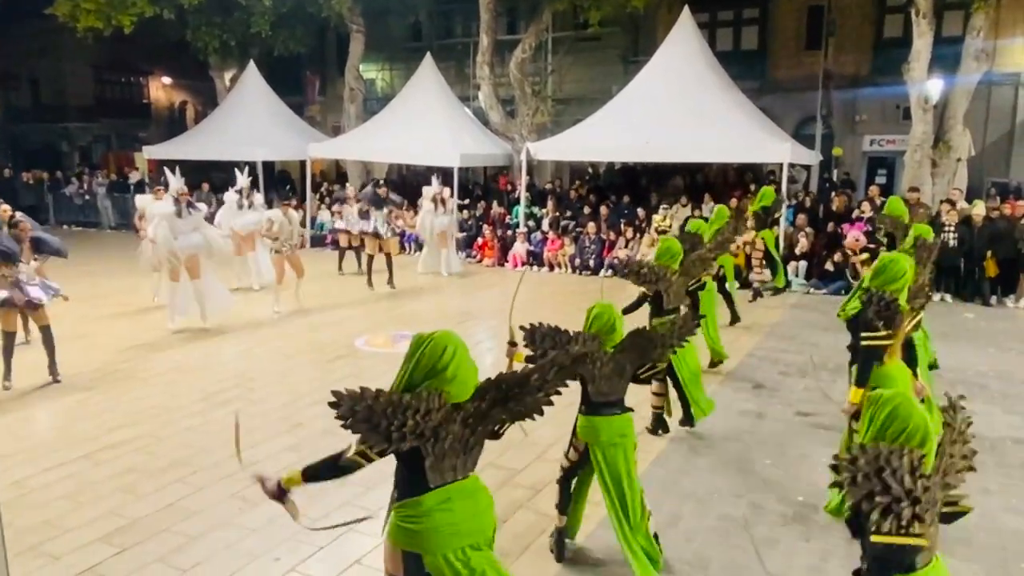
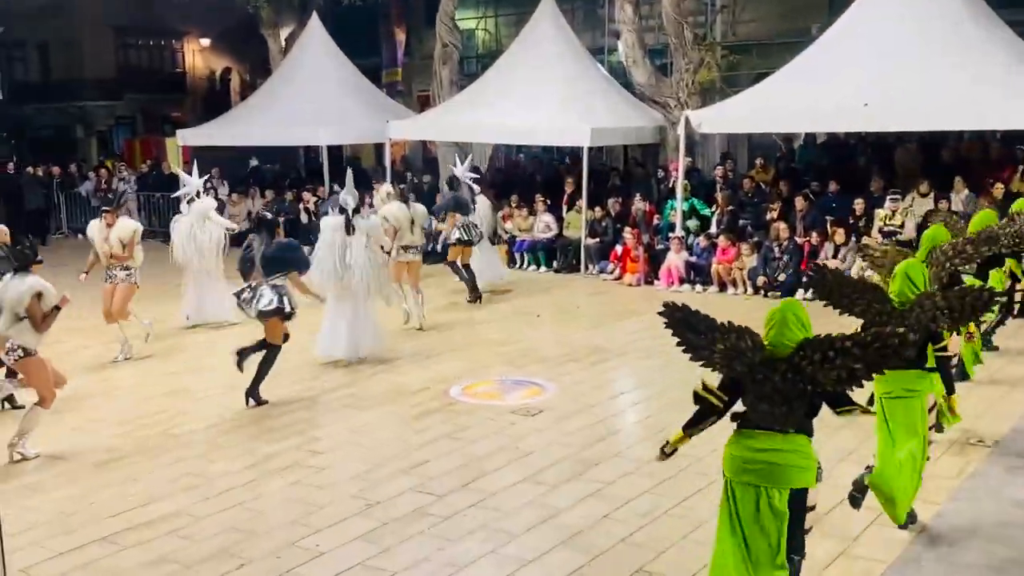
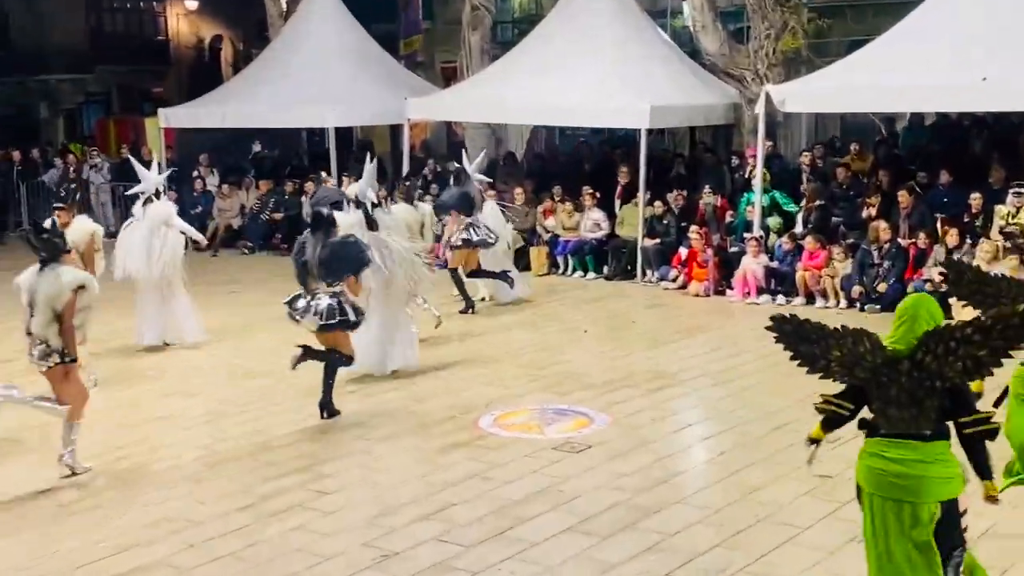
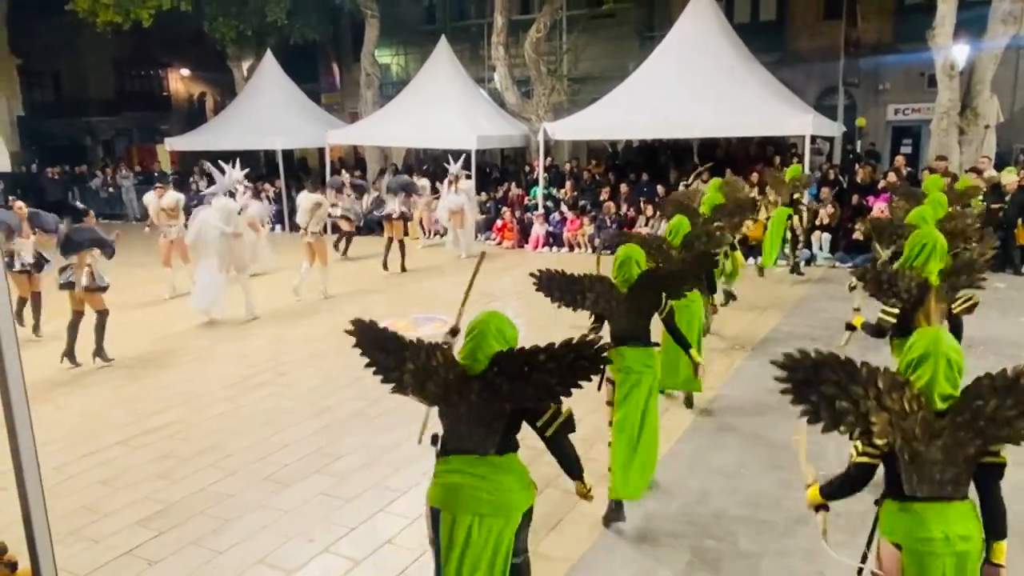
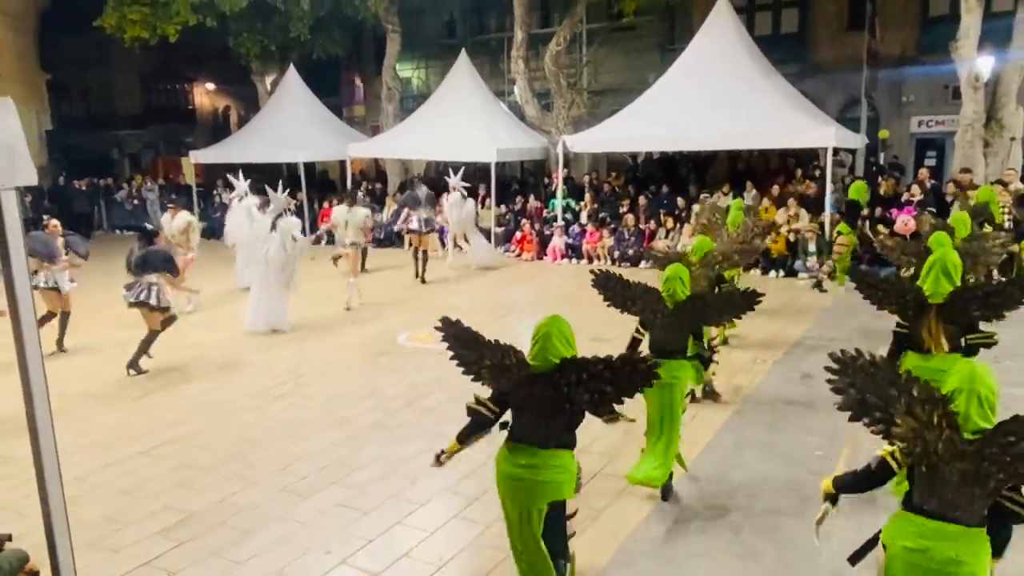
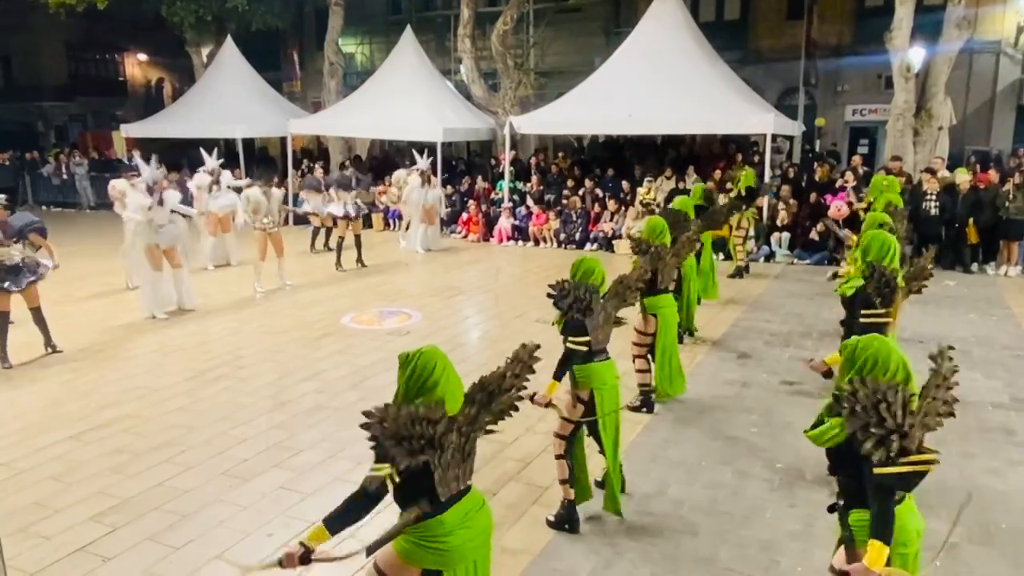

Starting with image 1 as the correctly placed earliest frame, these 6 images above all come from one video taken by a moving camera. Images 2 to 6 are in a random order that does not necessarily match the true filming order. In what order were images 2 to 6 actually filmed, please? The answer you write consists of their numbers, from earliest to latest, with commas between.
6, 4, 5, 2, 3
